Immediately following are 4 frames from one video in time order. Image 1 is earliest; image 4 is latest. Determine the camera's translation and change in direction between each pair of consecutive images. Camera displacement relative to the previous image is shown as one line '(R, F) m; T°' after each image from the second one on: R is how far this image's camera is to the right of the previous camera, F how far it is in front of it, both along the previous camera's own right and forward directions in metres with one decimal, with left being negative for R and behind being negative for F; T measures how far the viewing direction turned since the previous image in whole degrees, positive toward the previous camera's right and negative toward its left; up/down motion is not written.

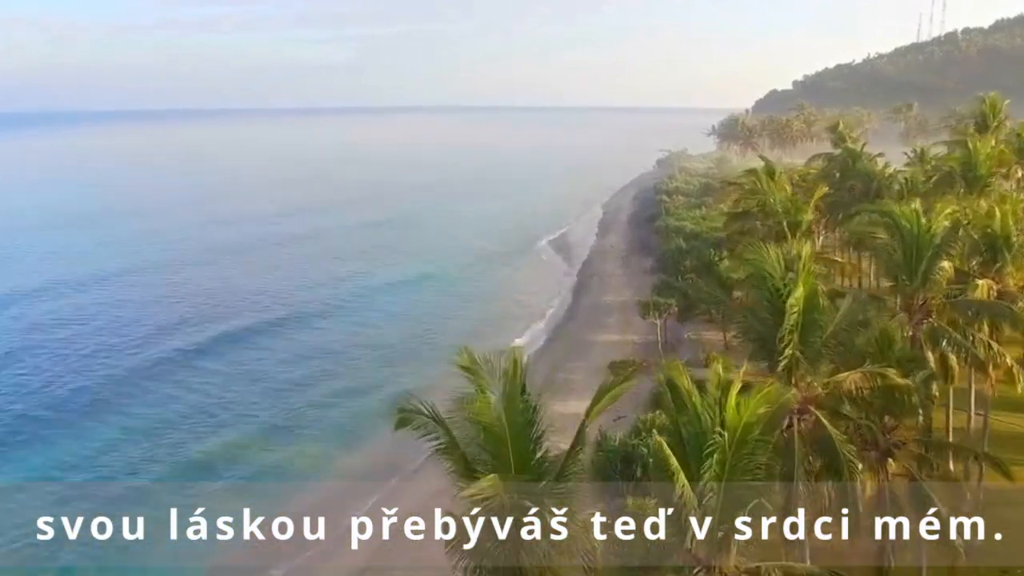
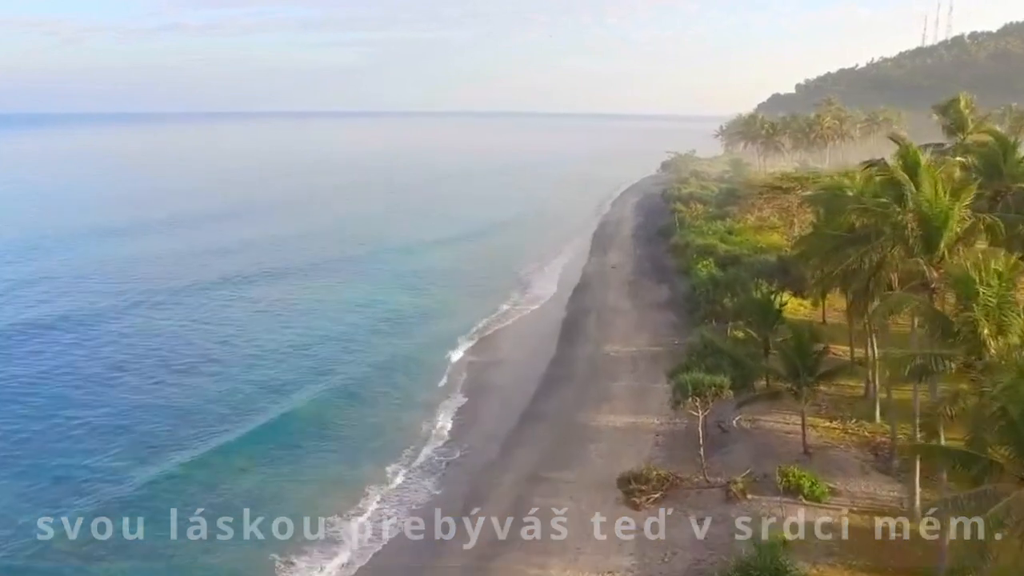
(0.0, +0.3) m; 0°
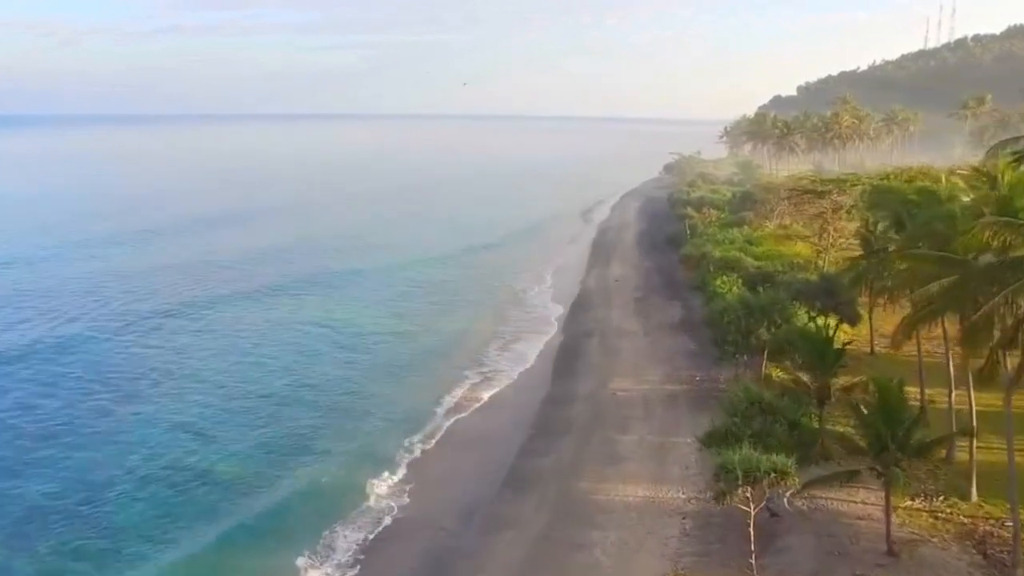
(+0.1, +1.5) m; 0°
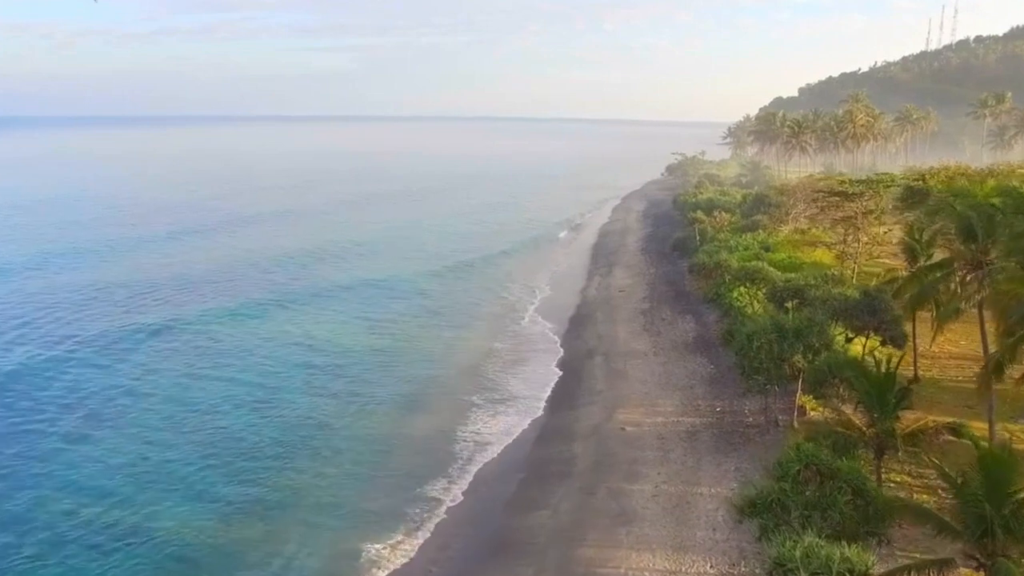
(+0.1, +0.9) m; 0°
